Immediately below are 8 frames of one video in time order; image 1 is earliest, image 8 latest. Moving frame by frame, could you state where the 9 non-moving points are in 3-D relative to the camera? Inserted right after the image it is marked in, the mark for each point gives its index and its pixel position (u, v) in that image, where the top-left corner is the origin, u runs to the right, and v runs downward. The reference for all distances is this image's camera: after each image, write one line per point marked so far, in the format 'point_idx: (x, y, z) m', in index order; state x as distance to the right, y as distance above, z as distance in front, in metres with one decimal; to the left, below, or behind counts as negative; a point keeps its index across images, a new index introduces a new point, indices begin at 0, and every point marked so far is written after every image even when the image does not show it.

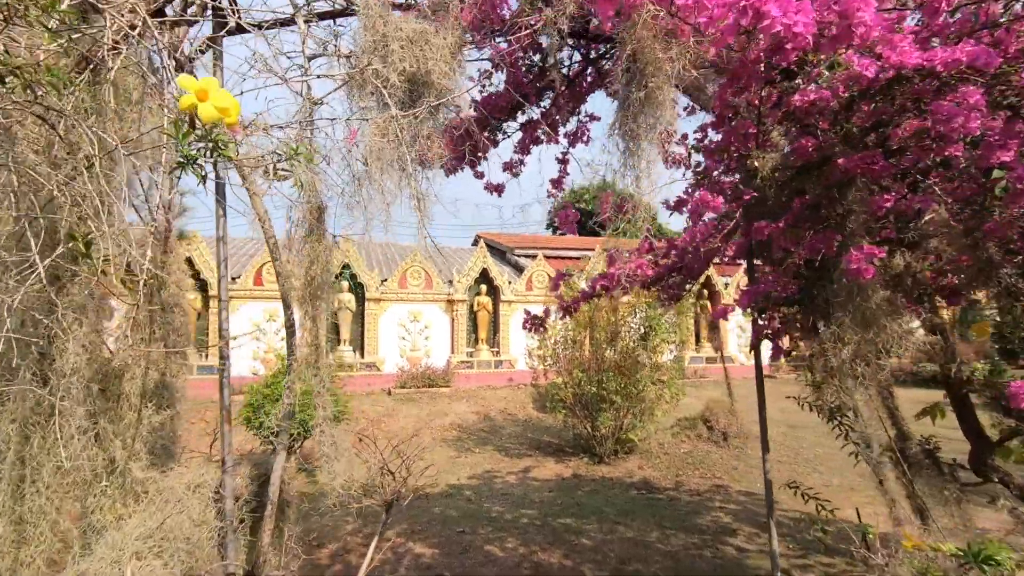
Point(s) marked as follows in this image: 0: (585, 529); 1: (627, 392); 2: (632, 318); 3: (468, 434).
0: (+0.7, -2.5, +5.5) m
1: (+1.7, -1.5, +8.1) m
2: (+1.8, -0.4, +8.1) m
3: (-0.8, -2.8, +10.5) m
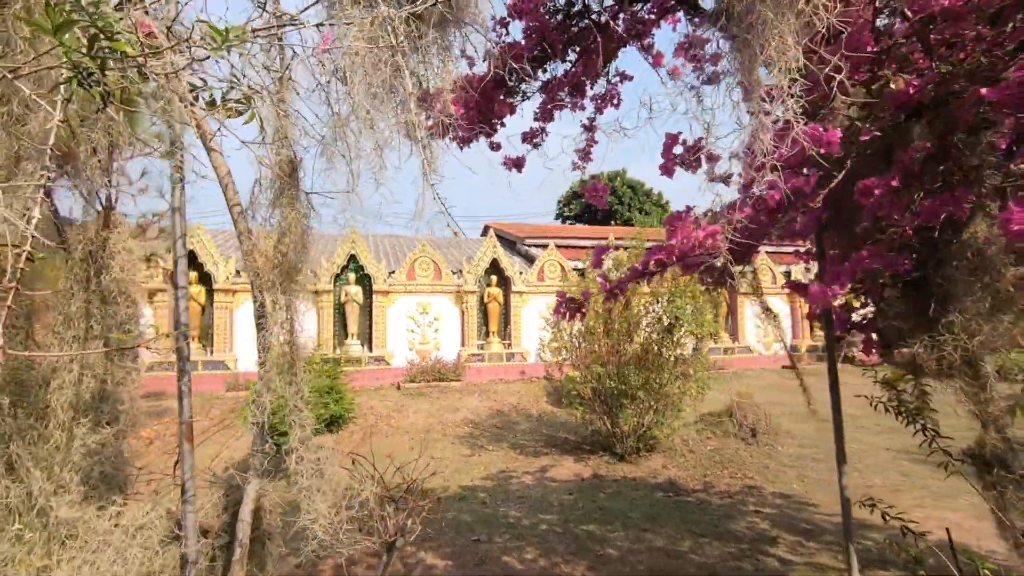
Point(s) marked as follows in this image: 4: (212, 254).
0: (+0.9, -2.4, +5.1) m
1: (+1.9, -1.4, +7.6) m
2: (+2.0, -0.3, +7.6) m
3: (-0.6, -2.7, +10.1) m
4: (-7.5, +0.8, +13.5) m
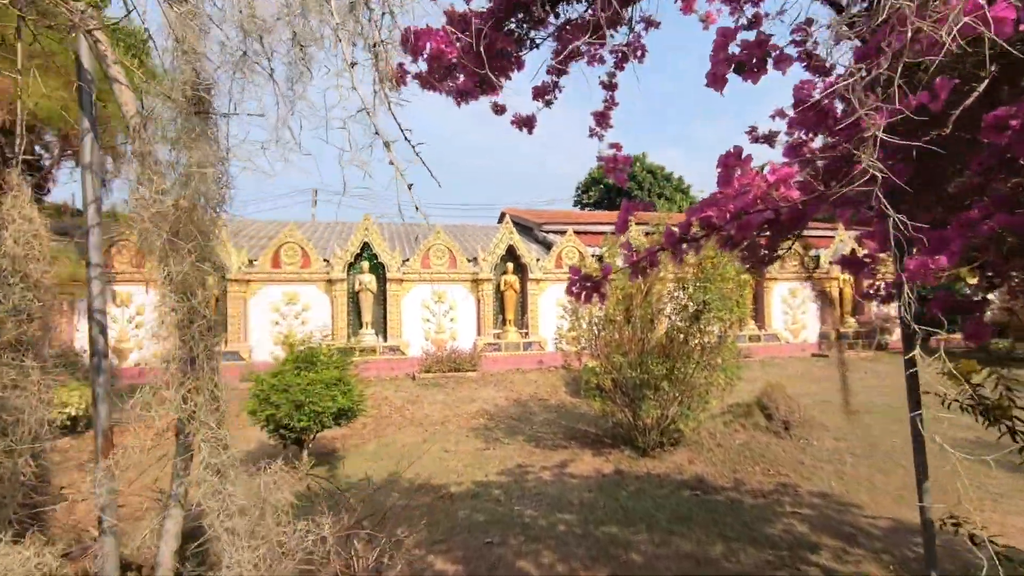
0: (+1.1, -2.2, +4.7) m
1: (+2.1, -1.2, +7.2) m
2: (+2.2, -0.1, +7.1) m
3: (-0.3, -2.4, +9.8) m
4: (-7.1, +1.1, +13.3) m
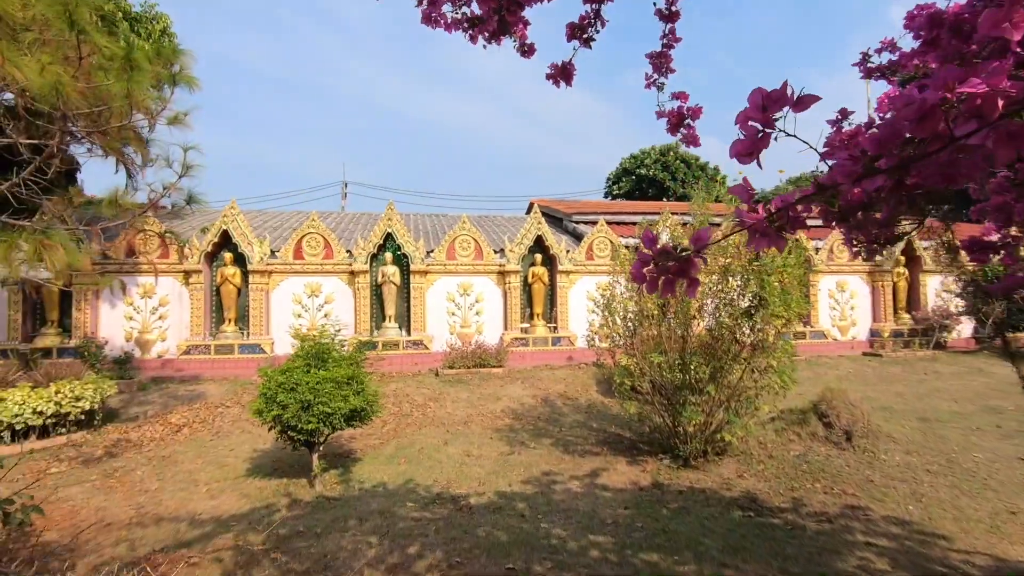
0: (+1.3, -2.1, +4.1) m
1: (+2.5, -1.1, +6.4) m
2: (+2.5, 0.0, +6.3) m
3: (+0.2, -2.3, +9.2) m
4: (-6.4, +1.3, +13.1) m
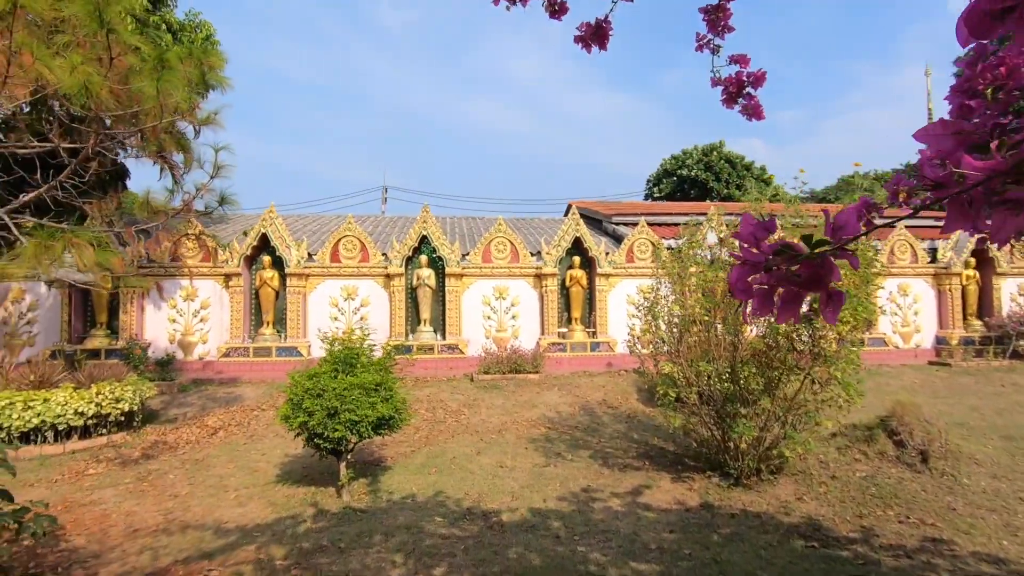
0: (+1.5, -2.2, +3.6) m
1: (+2.9, -1.1, +5.9) m
2: (+2.9, 0.0, +5.8) m
3: (+0.8, -2.3, +8.7) m
4: (-5.6, +1.2, +13.1) m
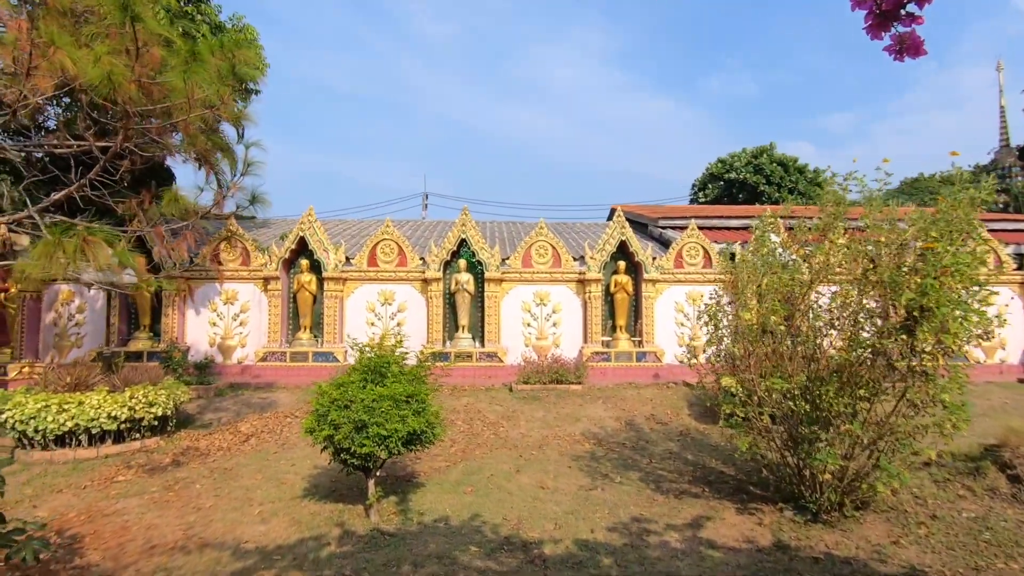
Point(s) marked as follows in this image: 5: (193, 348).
0: (+1.7, -2.2, +2.9) m
1: (+3.3, -1.2, +5.1) m
2: (+3.3, -0.1, +5.0) m
3: (+1.4, -2.4, +8.1) m
4: (-4.6, +1.1, +13.0) m
5: (-7.6, -1.4, +12.8) m
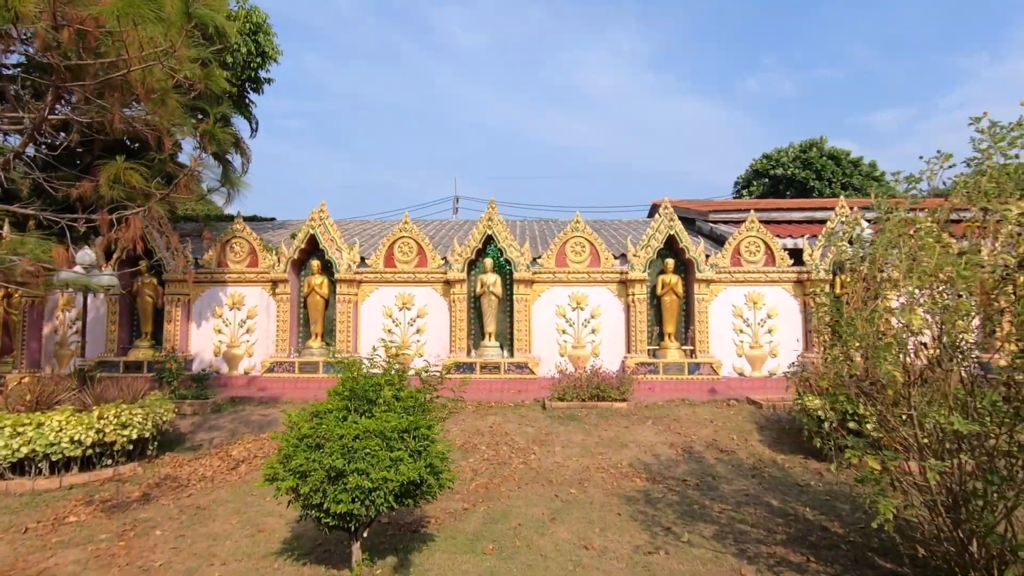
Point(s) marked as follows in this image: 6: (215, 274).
0: (+1.8, -2.1, +1.3) m
1: (+3.5, -1.1, +3.4) m
2: (+3.5, 0.0, +3.3) m
3: (+1.8, -2.4, +6.5) m
4: (-3.9, +1.1, +11.7) m
5: (-6.9, -1.5, +11.8) m
6: (-6.5, +0.3, +11.8) m
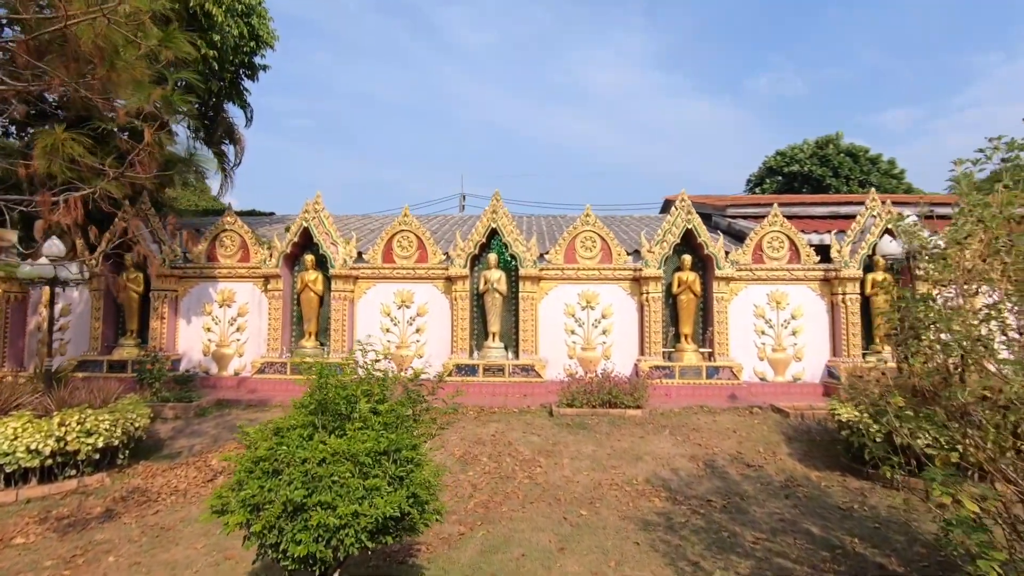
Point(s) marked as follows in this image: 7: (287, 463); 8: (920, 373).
0: (+1.8, -2.1, +0.5) m
1: (+3.5, -1.1, +2.6) m
2: (+3.5, 0.0, +2.5) m
3: (+1.8, -2.4, +5.7) m
4: (-3.8, +1.1, +11.1) m
5: (-6.8, -1.4, +11.1) m
6: (-6.4, +0.4, +11.1) m
7: (-1.3, -1.0, +3.2) m
8: (+2.5, -0.5, +3.5) m
